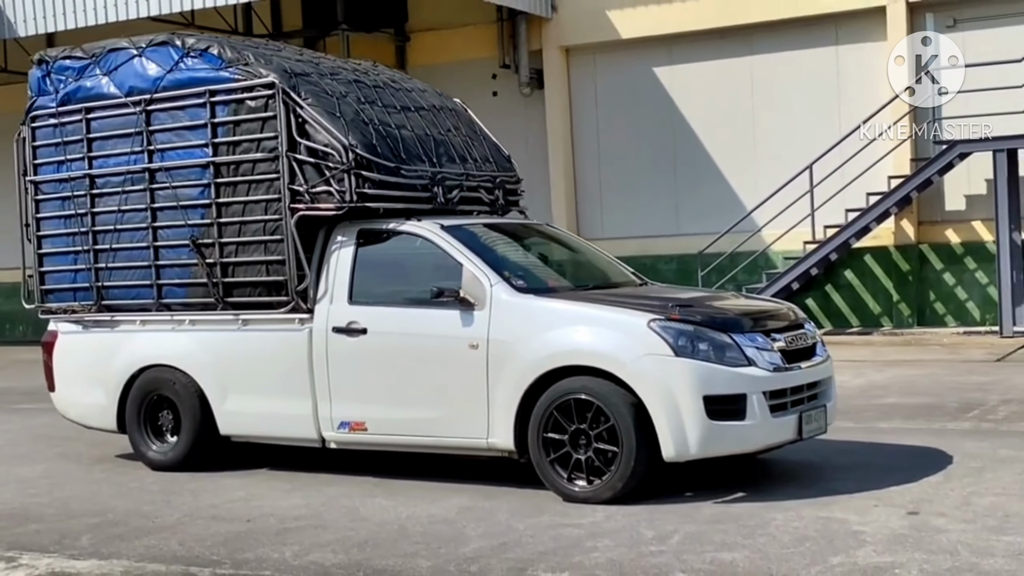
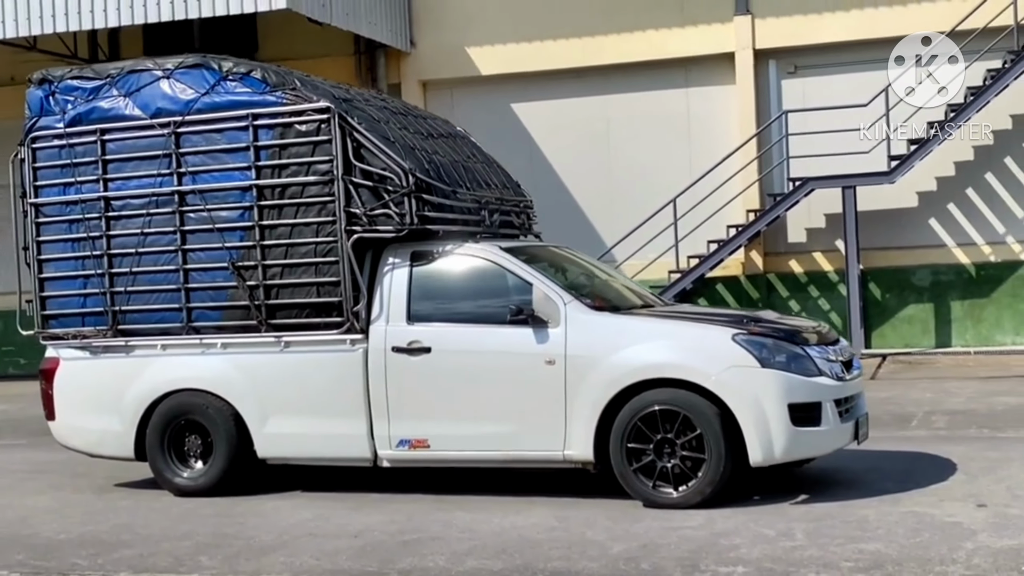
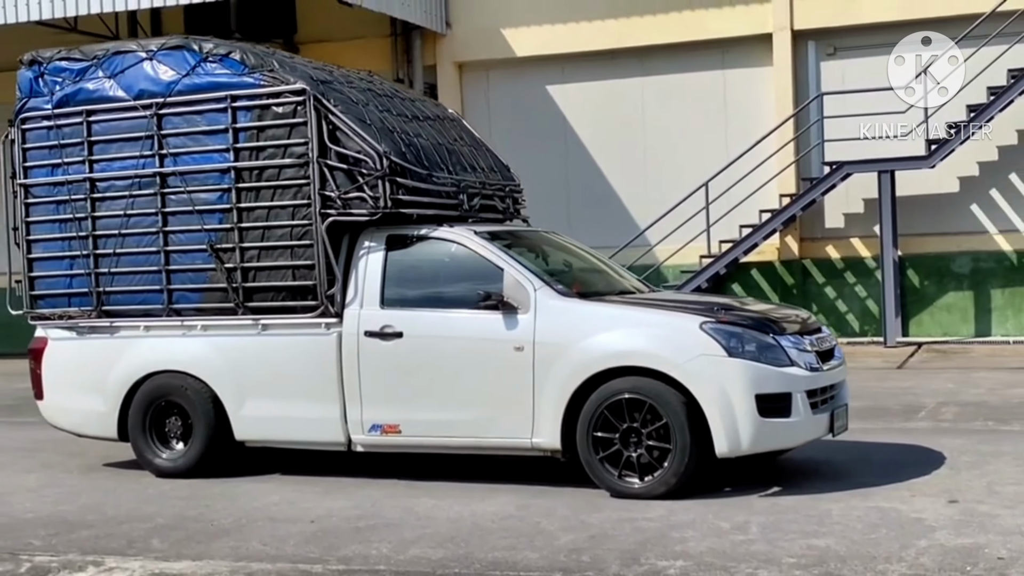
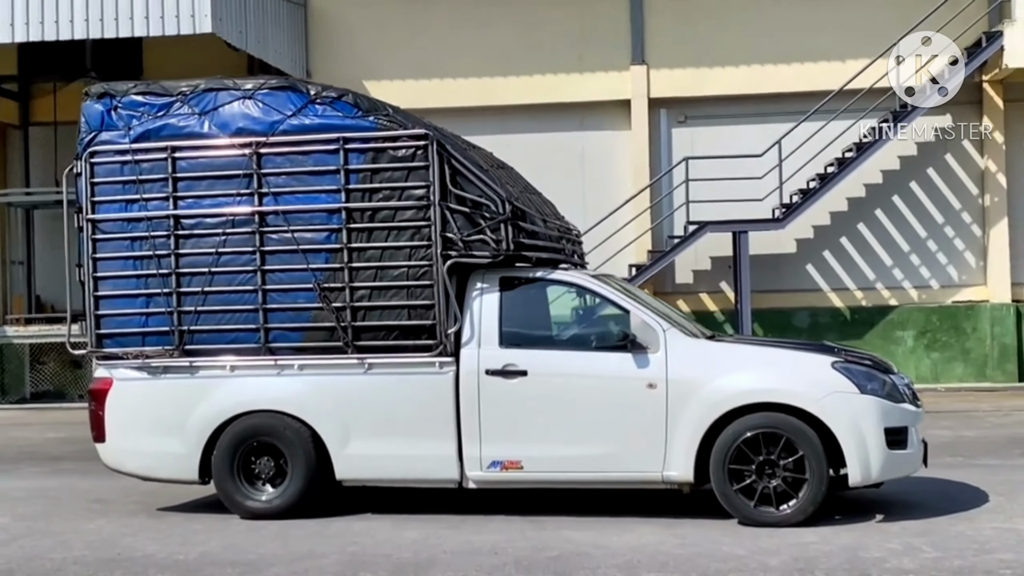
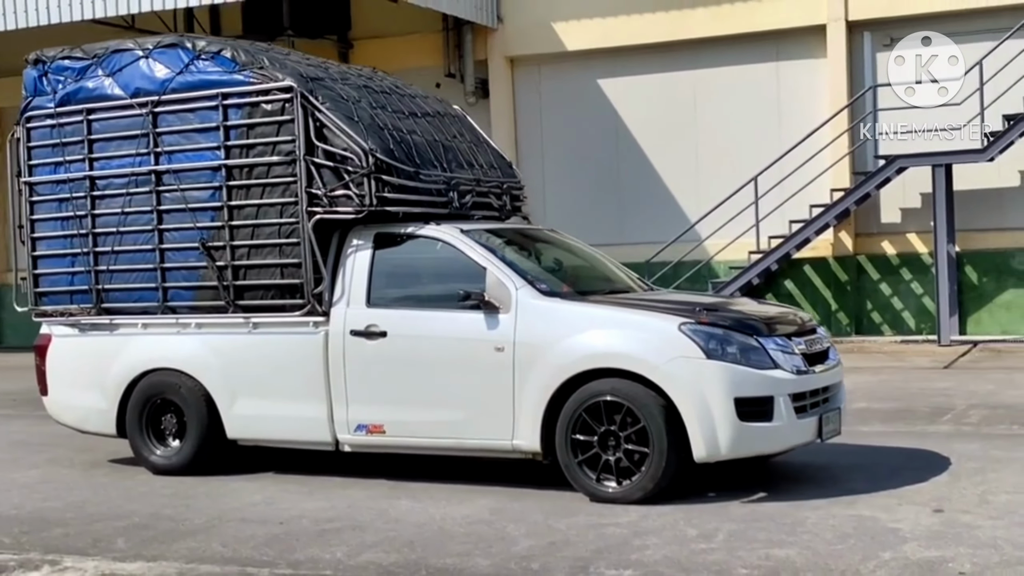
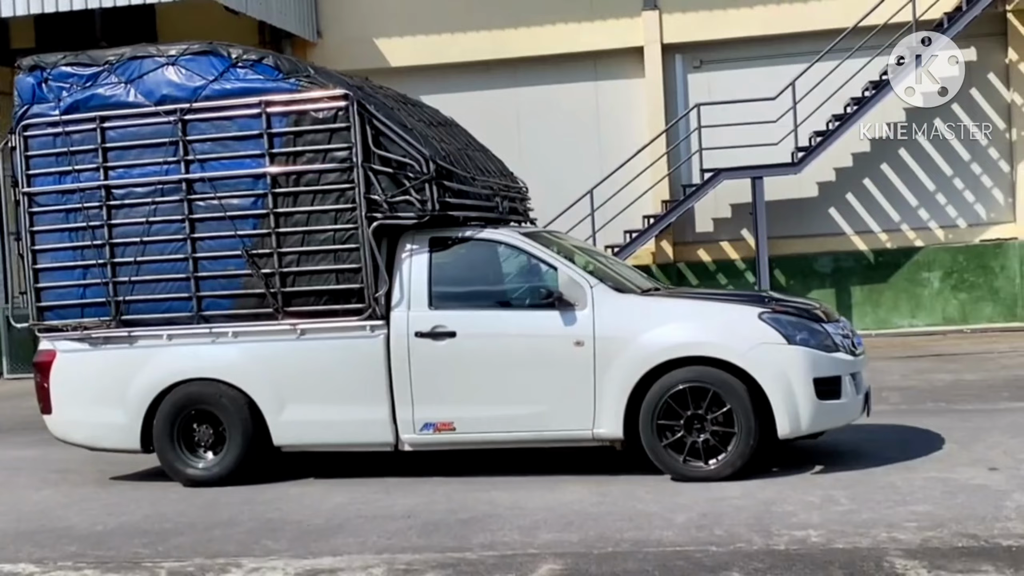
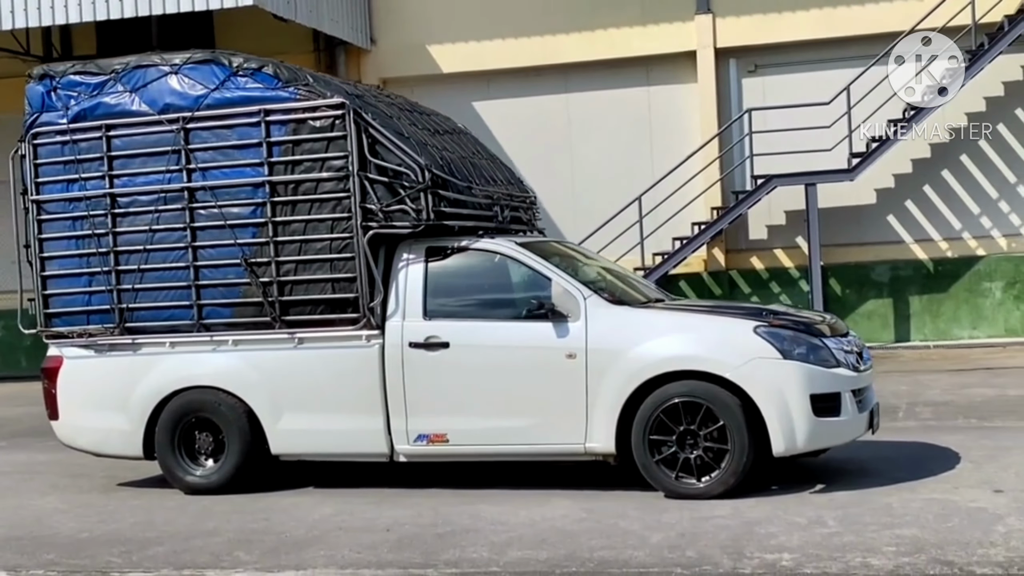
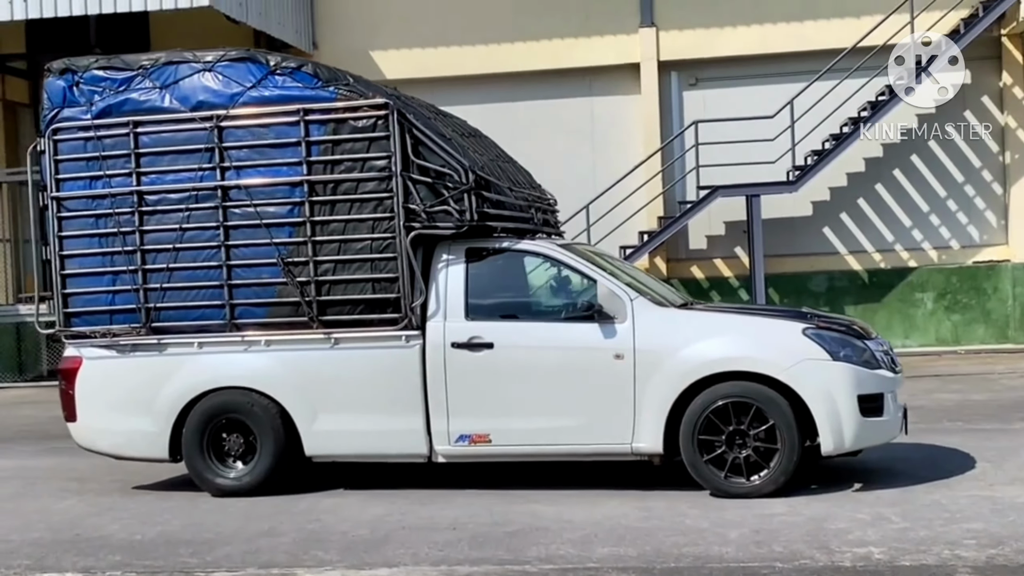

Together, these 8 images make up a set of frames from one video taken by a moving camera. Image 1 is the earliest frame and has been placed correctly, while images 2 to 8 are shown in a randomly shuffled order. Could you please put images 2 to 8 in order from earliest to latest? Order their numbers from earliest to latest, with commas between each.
5, 3, 2, 7, 6, 8, 4
